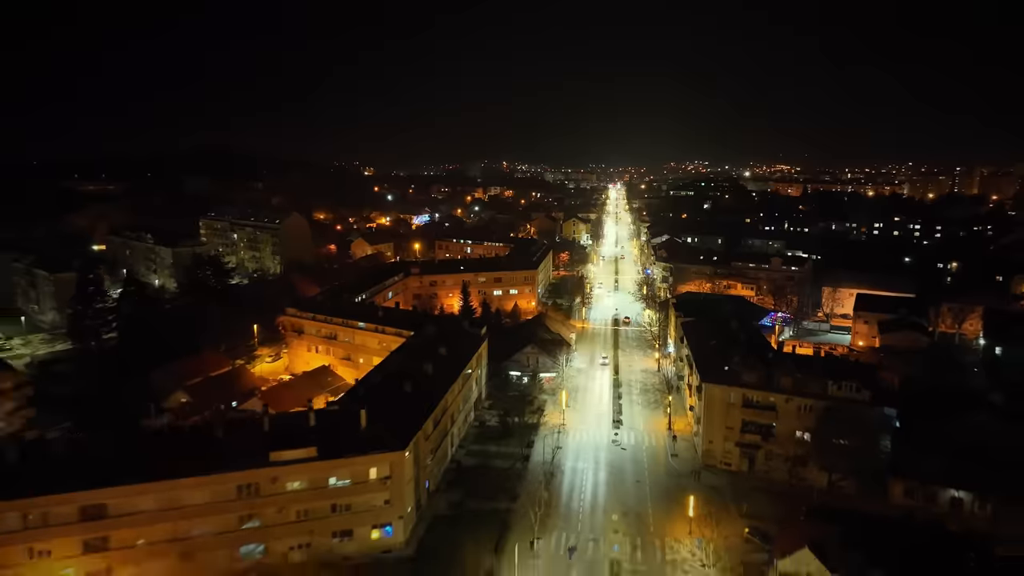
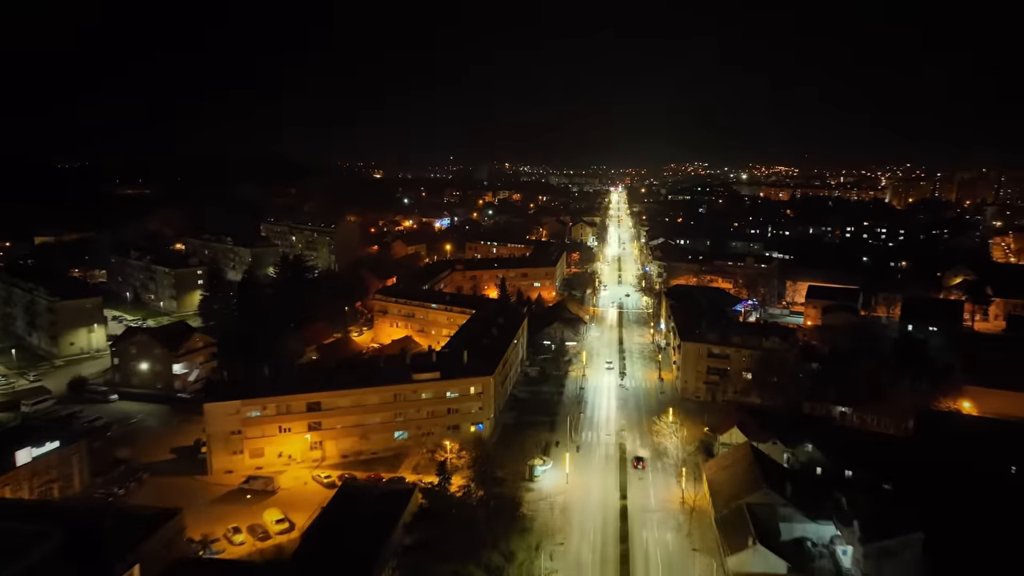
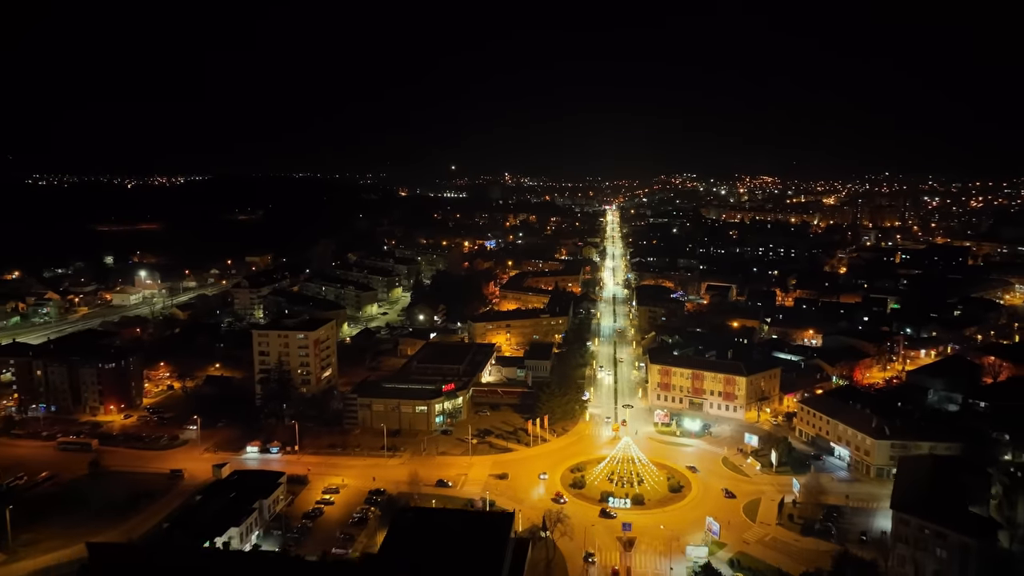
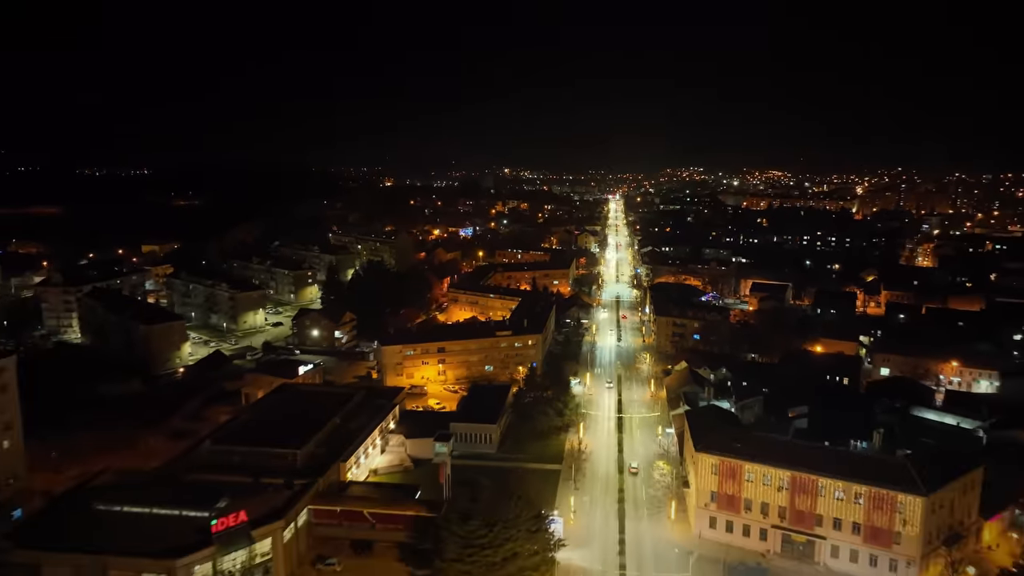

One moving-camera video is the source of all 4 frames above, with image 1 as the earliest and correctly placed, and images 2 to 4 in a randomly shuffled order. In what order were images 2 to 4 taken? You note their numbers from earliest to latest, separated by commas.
2, 4, 3
